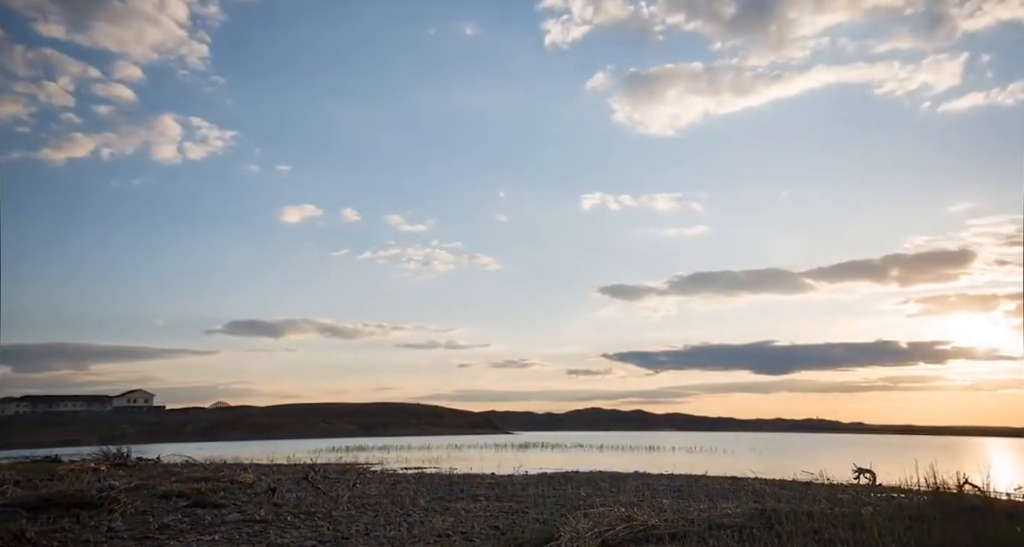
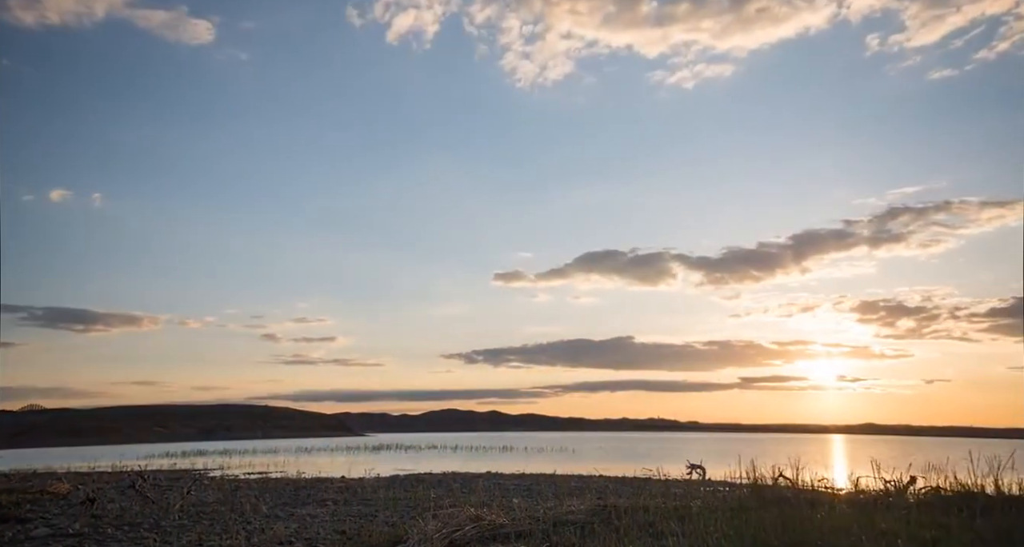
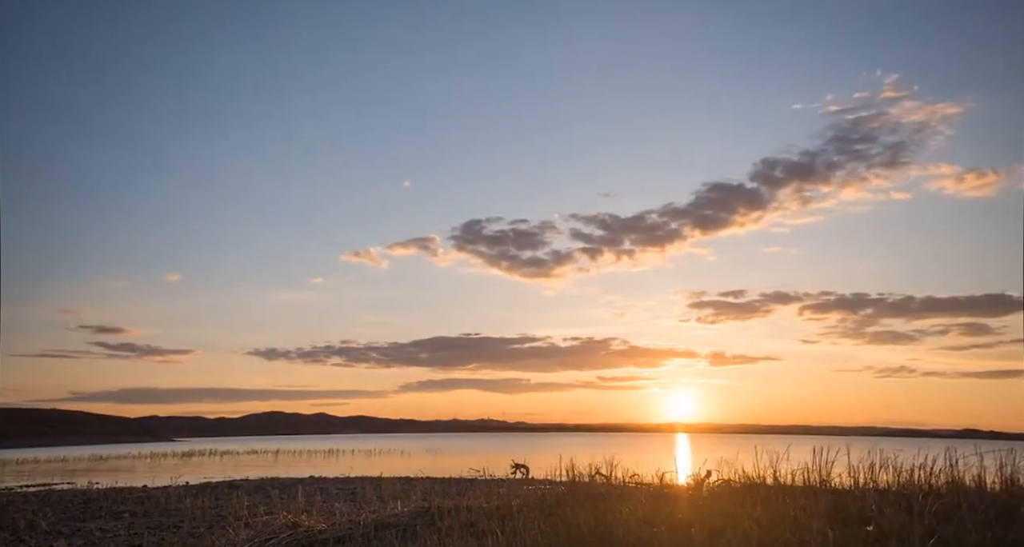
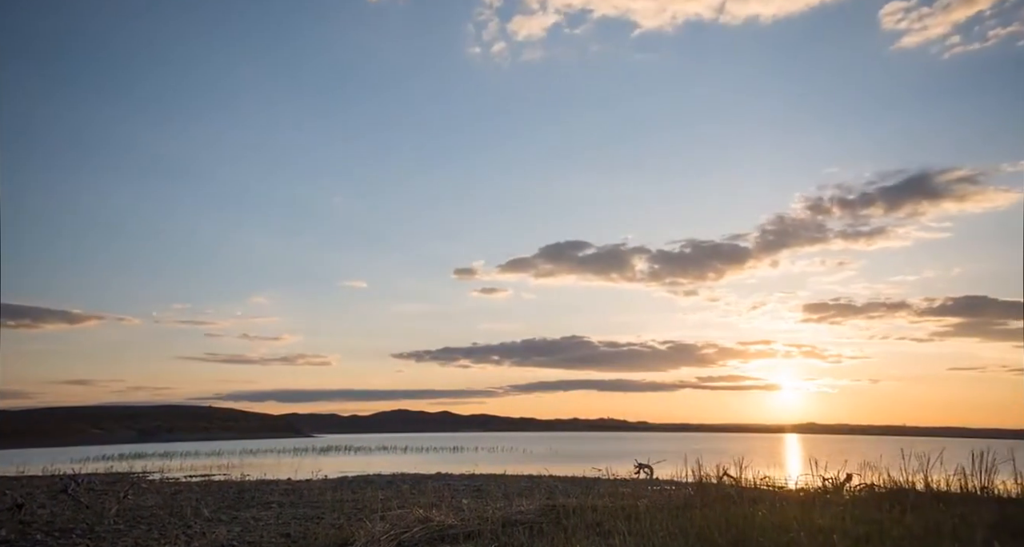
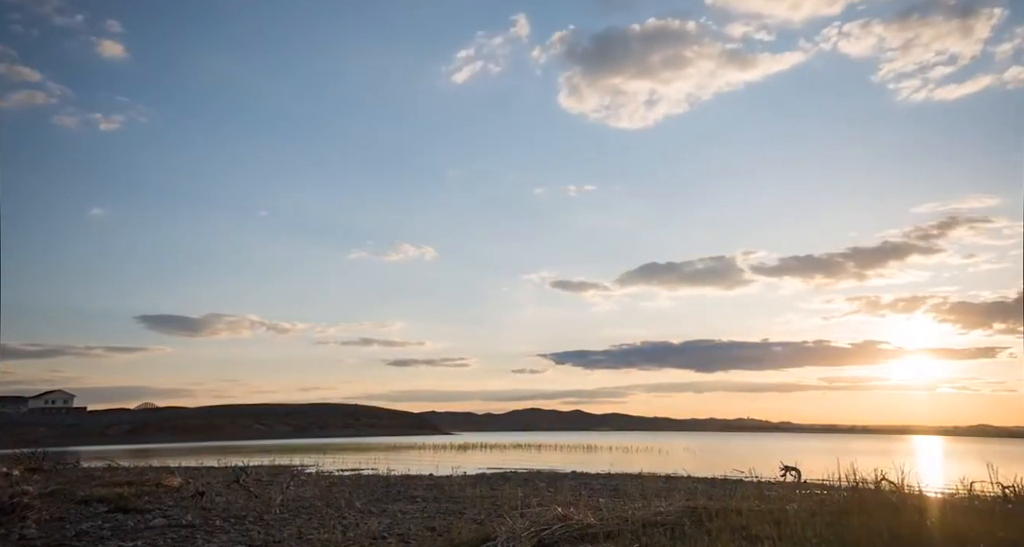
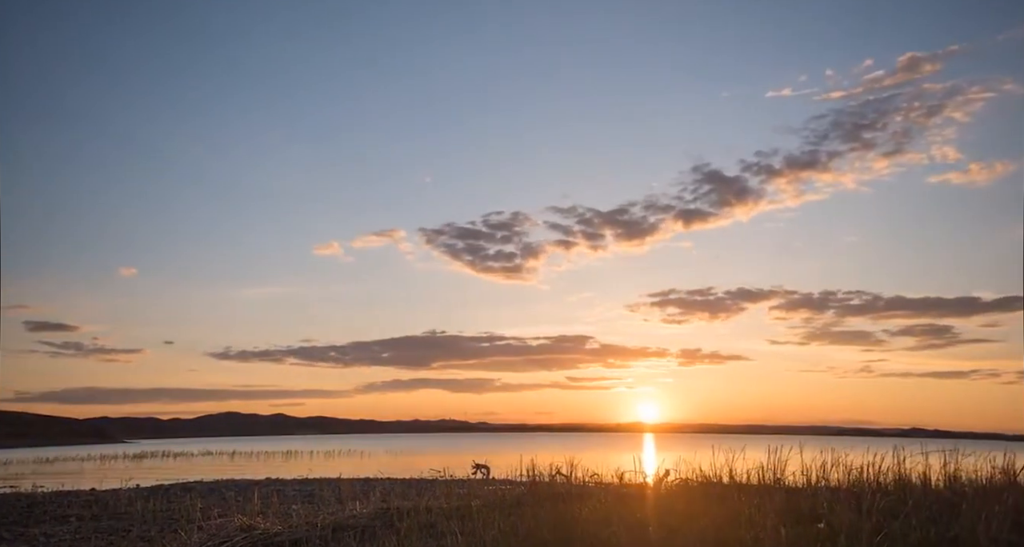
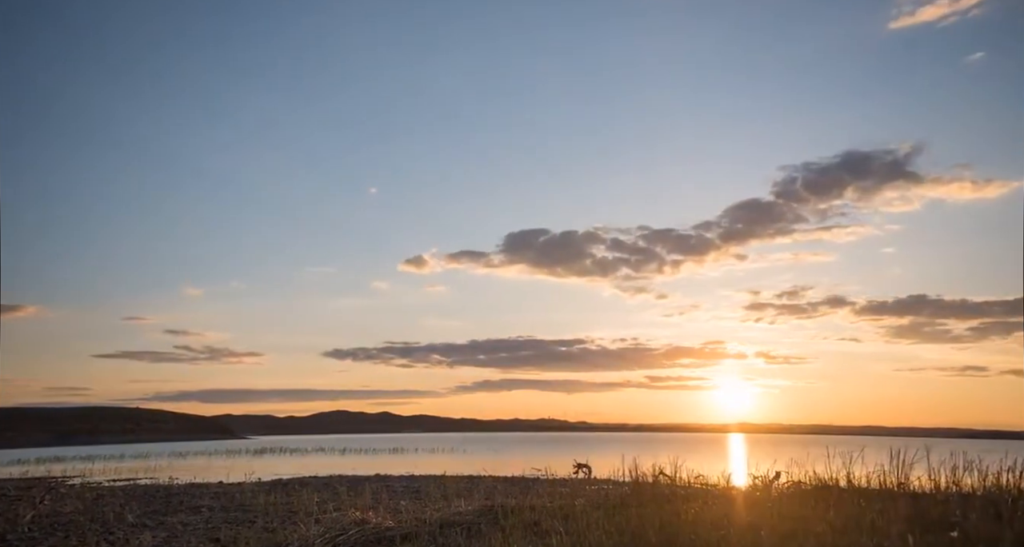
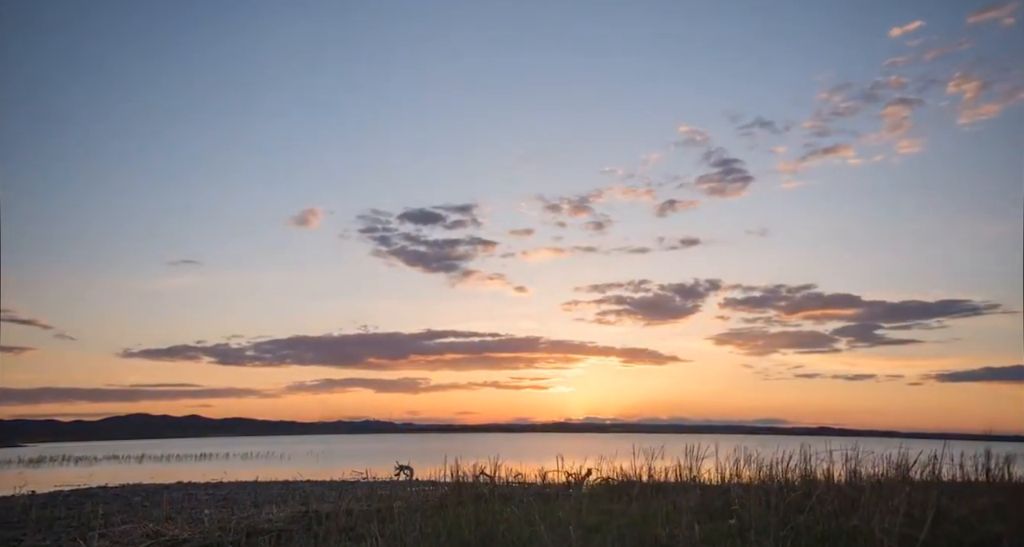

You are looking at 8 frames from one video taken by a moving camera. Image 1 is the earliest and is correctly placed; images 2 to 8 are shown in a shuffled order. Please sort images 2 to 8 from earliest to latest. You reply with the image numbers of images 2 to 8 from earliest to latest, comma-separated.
5, 2, 4, 7, 3, 6, 8
